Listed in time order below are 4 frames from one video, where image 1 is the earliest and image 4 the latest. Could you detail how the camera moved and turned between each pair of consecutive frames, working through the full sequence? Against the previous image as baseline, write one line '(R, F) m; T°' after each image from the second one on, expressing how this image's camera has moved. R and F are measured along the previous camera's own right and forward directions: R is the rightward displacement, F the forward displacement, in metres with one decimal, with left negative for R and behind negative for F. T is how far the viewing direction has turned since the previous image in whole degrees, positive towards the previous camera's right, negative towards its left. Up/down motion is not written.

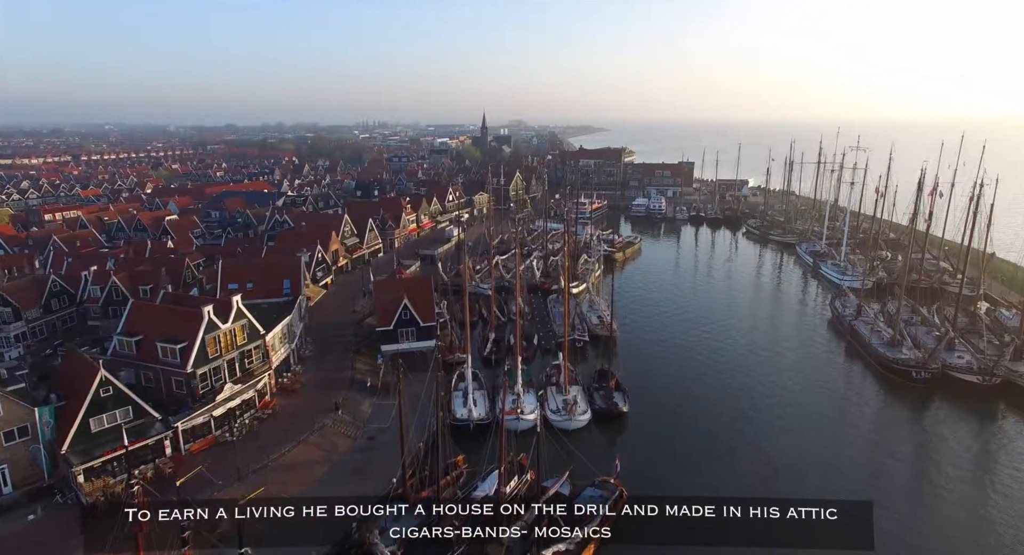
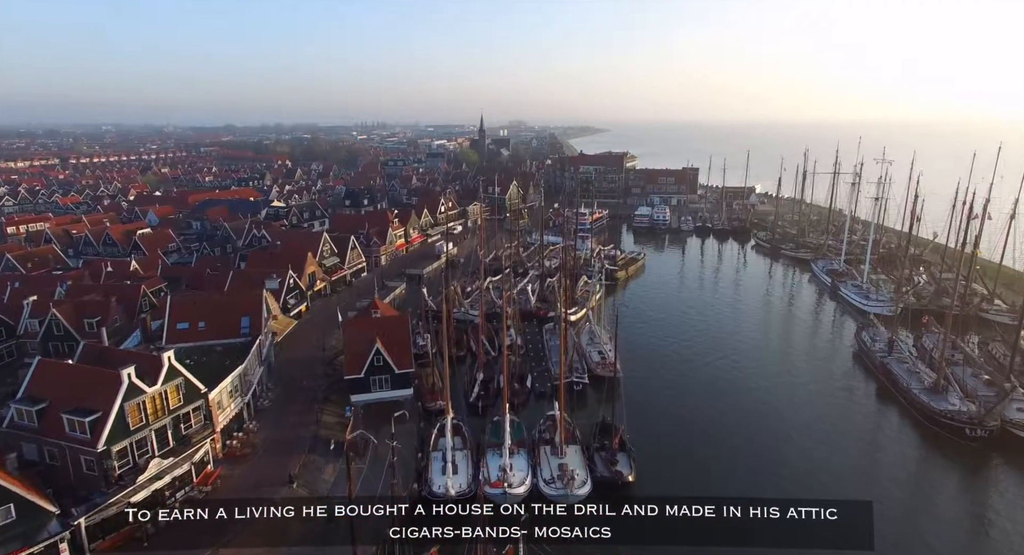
(+0.5, +3.9) m; 0°
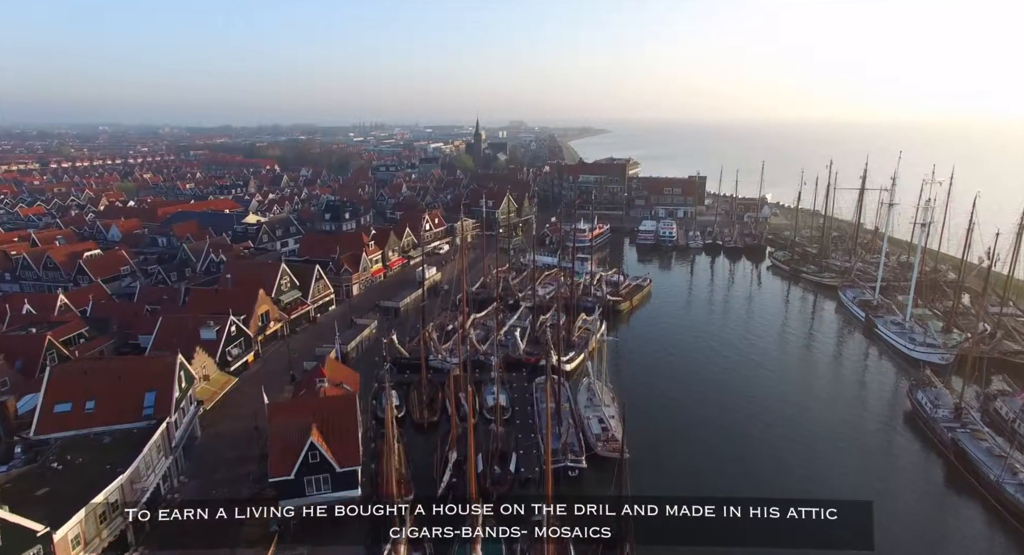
(+0.9, +6.0) m; 0°
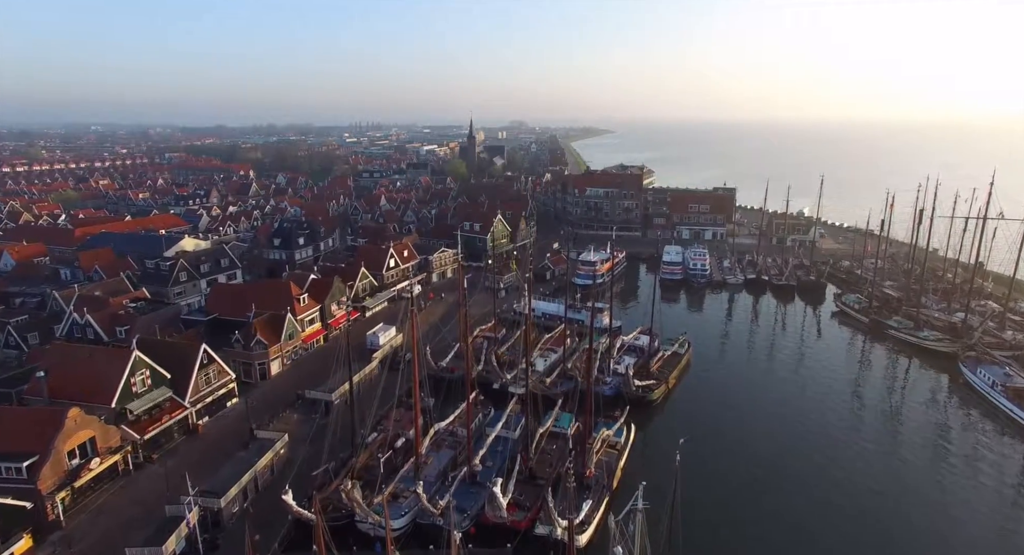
(+0.8, +13.9) m; 0°
